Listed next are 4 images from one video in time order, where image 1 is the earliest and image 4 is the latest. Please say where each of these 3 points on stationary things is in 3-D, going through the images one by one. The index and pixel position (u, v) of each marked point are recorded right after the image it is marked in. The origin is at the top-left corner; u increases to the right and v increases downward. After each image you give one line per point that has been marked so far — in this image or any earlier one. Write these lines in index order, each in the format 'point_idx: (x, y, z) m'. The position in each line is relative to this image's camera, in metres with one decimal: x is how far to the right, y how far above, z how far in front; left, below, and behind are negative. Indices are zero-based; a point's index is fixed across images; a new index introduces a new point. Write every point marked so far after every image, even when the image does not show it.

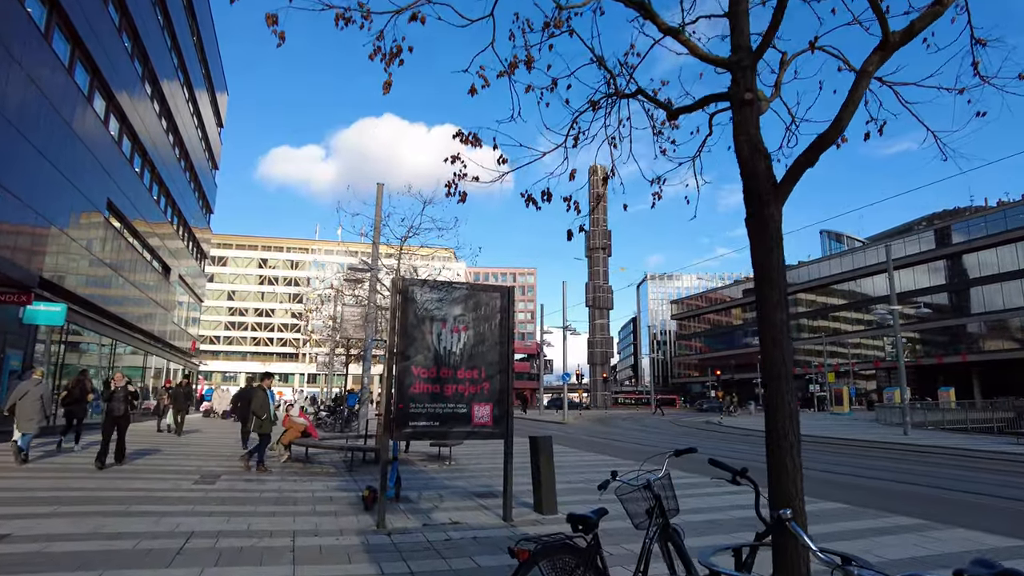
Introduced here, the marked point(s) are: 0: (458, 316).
0: (-0.6, -0.3, +7.0) m
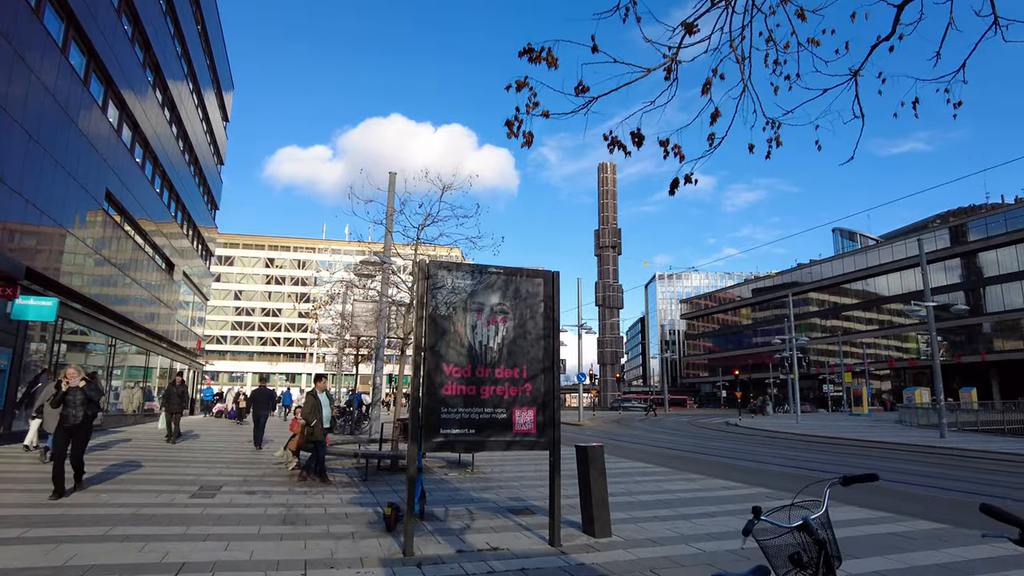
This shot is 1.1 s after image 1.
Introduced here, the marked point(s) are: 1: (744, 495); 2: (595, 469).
0: (-0.1, -0.2, +6.0) m
1: (+3.1, -2.8, +8.7) m
2: (+0.7, -1.7, +6.1) m
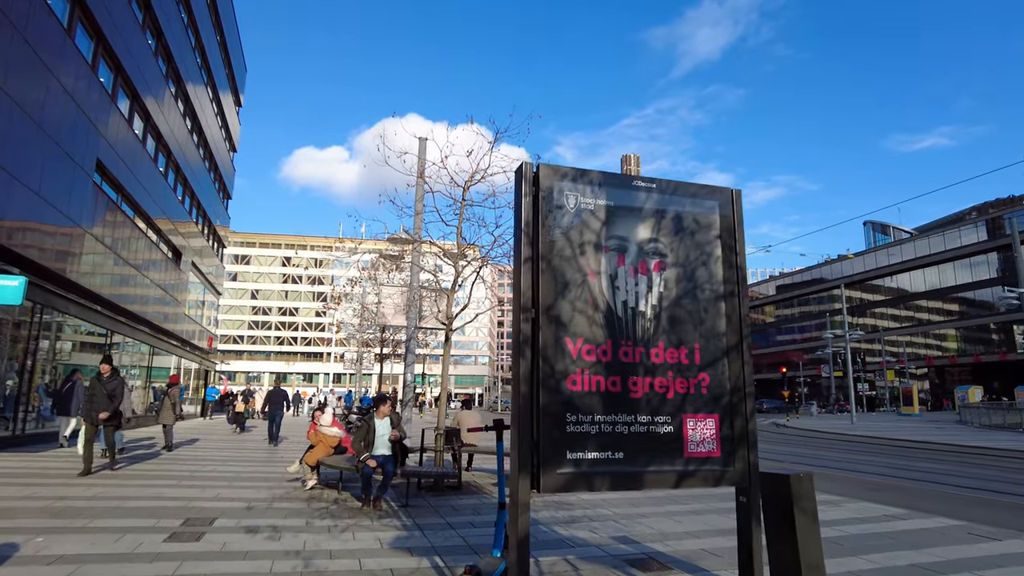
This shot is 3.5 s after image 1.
0: (+0.7, +0.3, +3.6) m
1: (+4.1, -2.4, +6.3) m
2: (+1.7, -1.3, +3.7) m
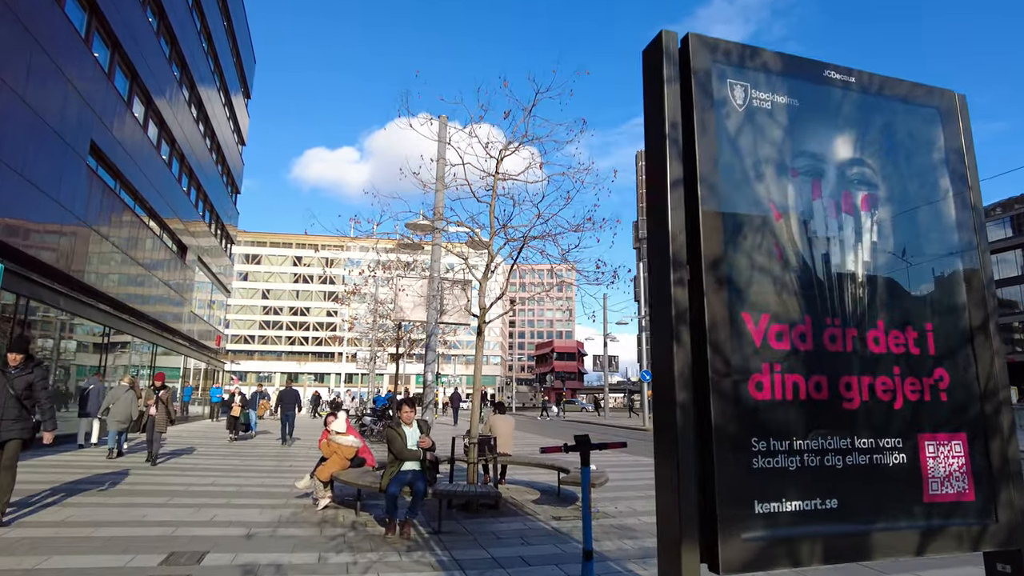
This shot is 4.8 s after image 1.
0: (+1.2, +0.4, +2.3) m
1: (+4.6, -2.2, +4.9) m
2: (+2.1, -1.1, +2.4) m
